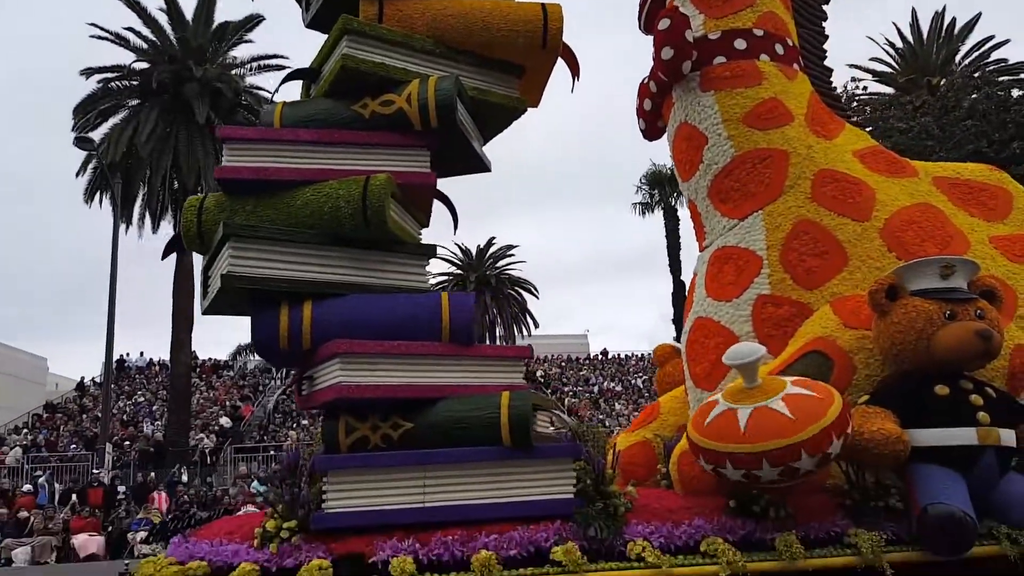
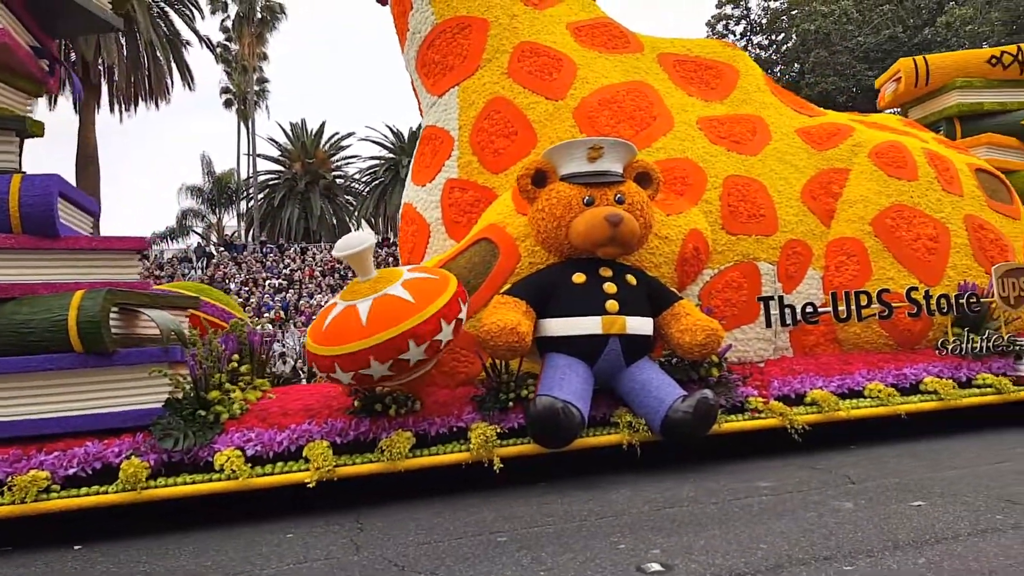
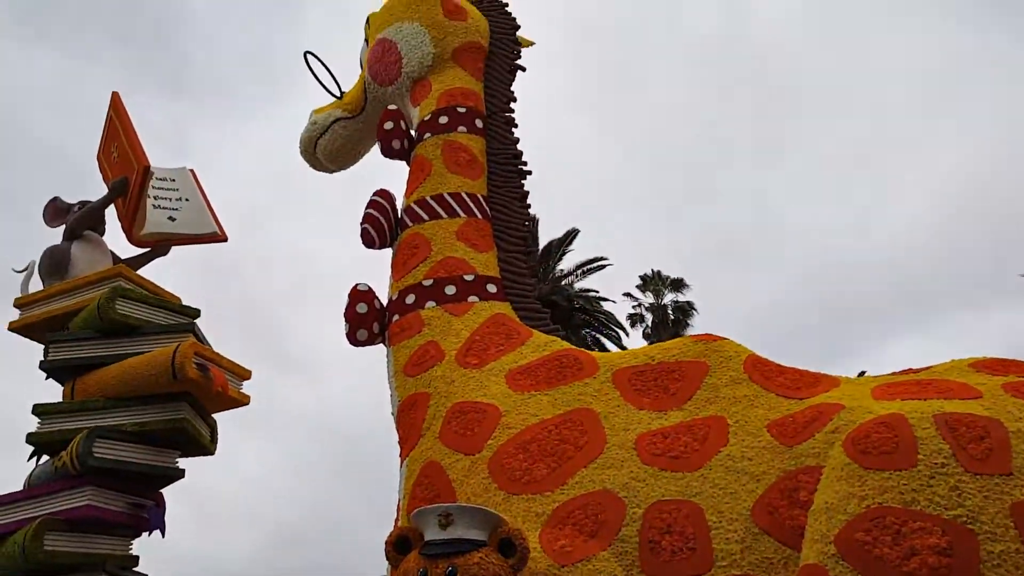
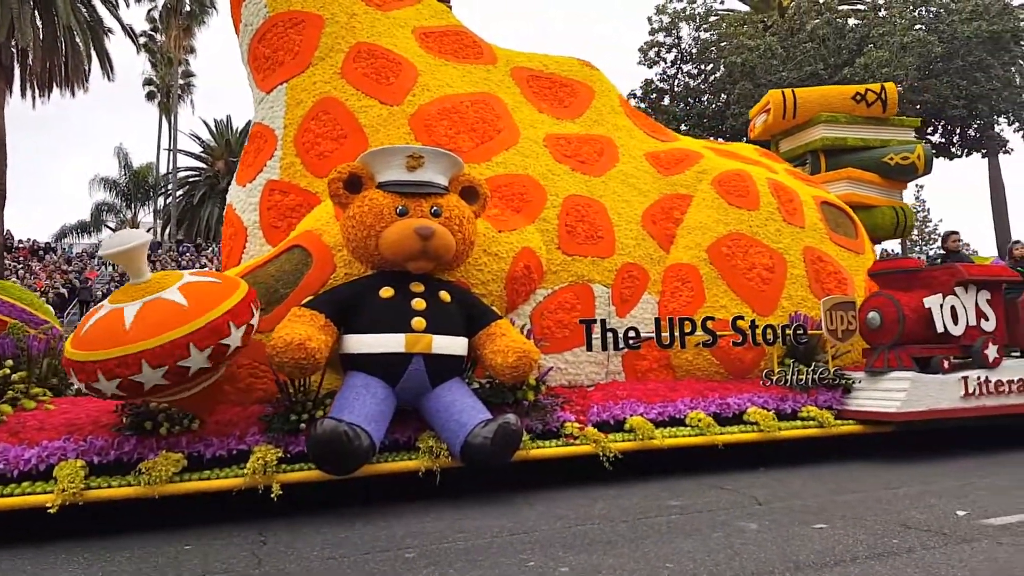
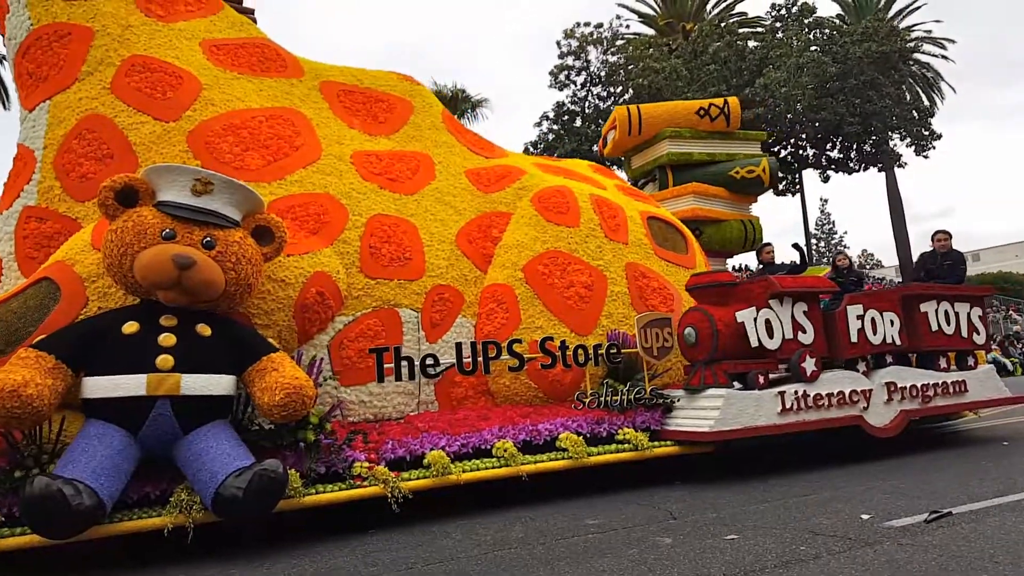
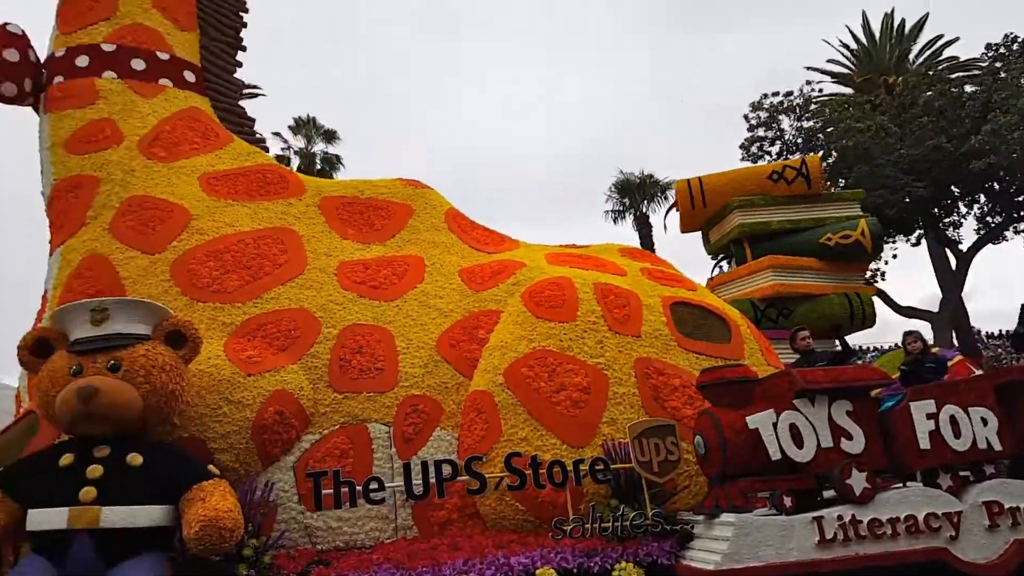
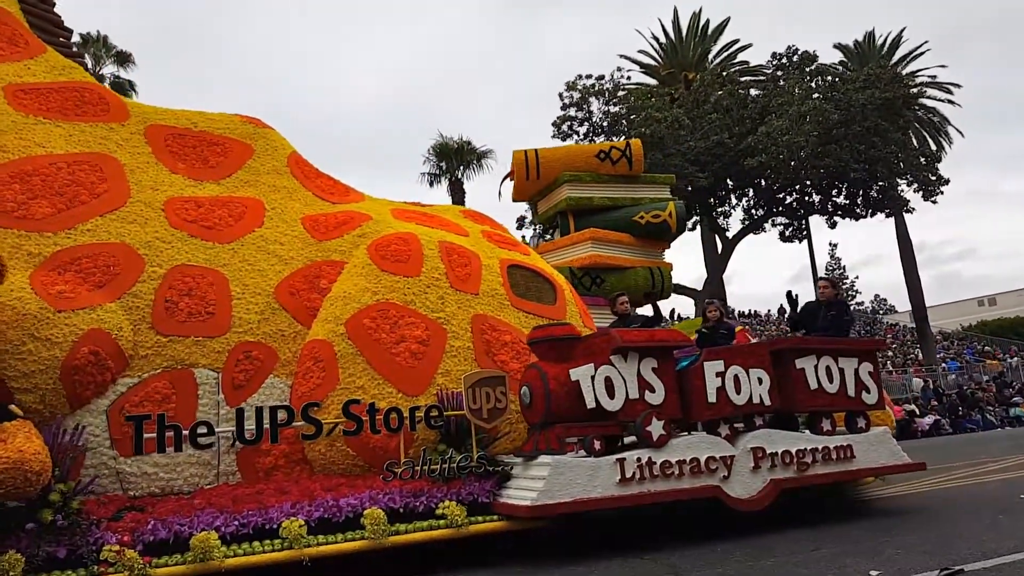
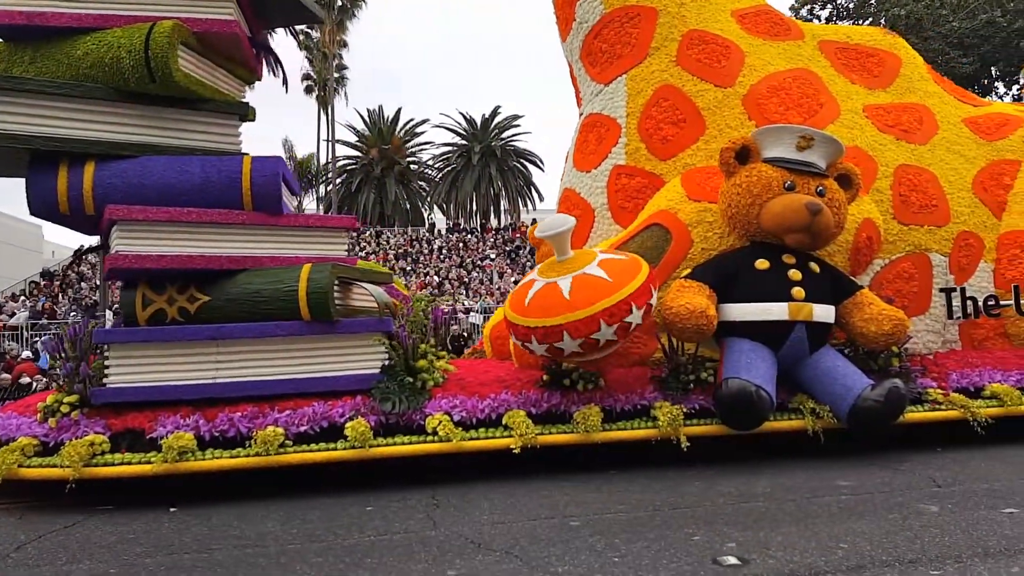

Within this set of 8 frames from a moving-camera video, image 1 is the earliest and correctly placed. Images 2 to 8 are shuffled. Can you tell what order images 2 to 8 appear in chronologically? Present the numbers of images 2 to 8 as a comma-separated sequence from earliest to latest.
8, 2, 4, 5, 7, 6, 3
